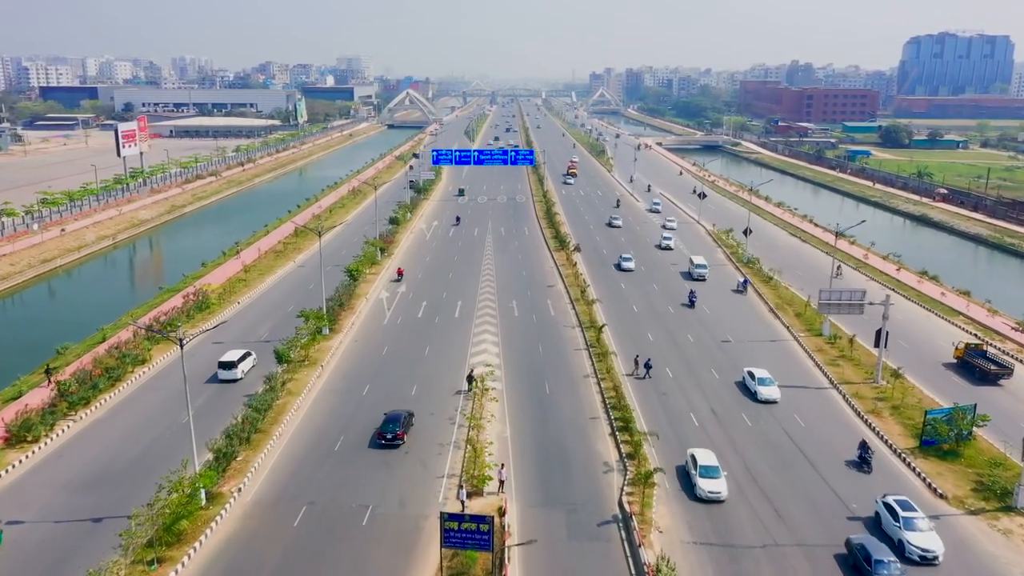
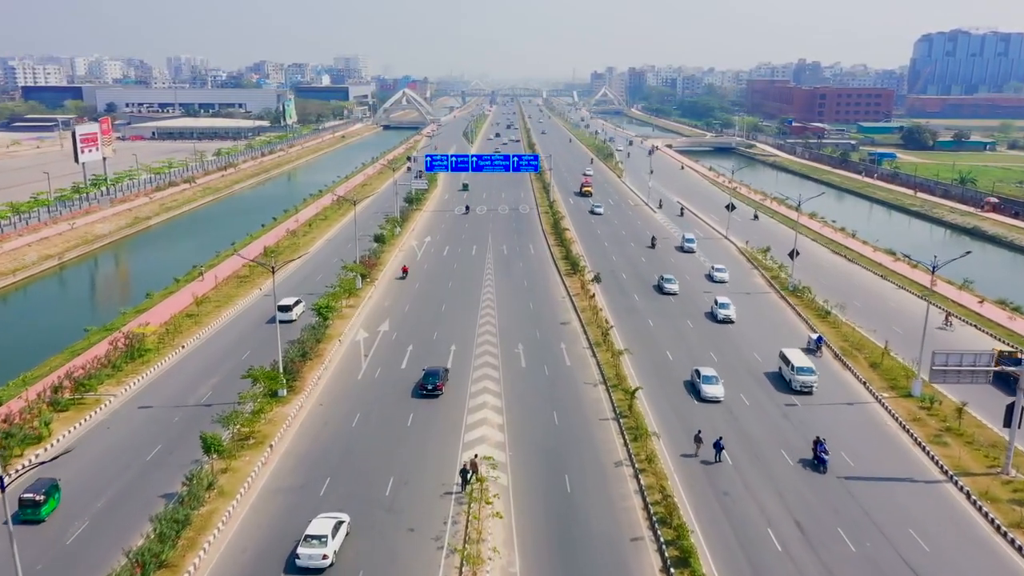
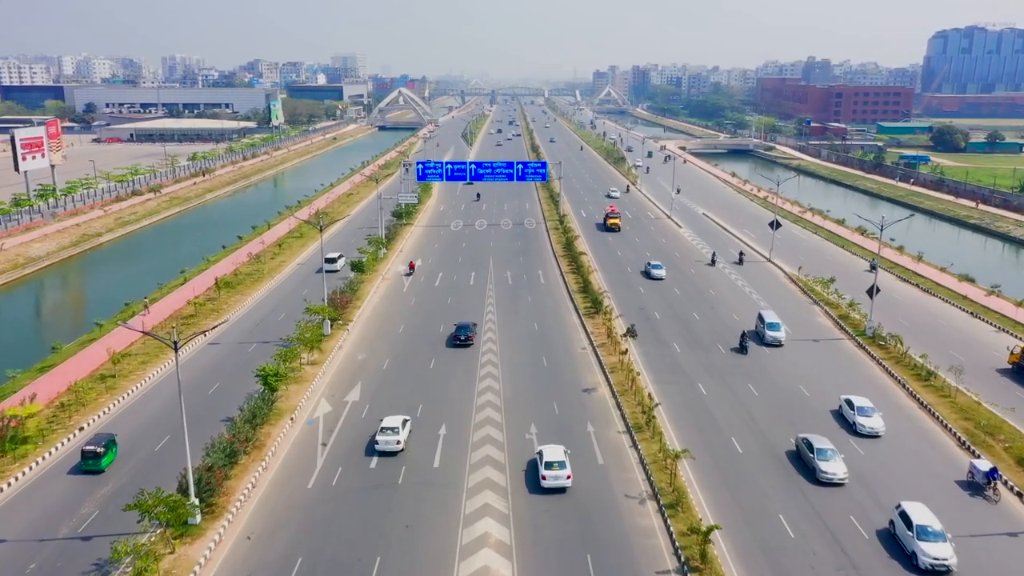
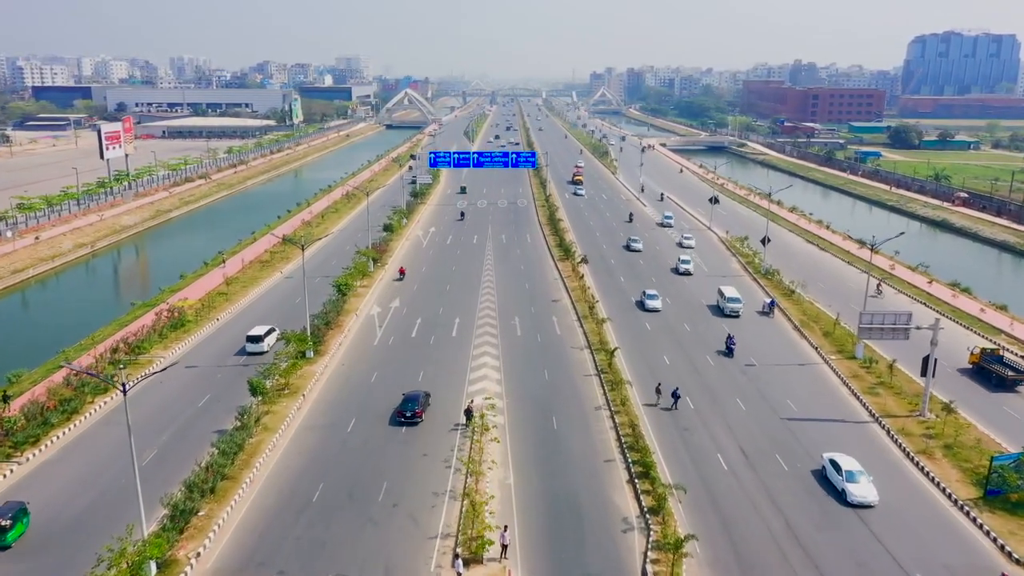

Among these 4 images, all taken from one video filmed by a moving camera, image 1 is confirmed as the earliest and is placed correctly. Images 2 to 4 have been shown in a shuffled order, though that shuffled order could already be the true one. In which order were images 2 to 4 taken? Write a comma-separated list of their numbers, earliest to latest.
4, 2, 3
